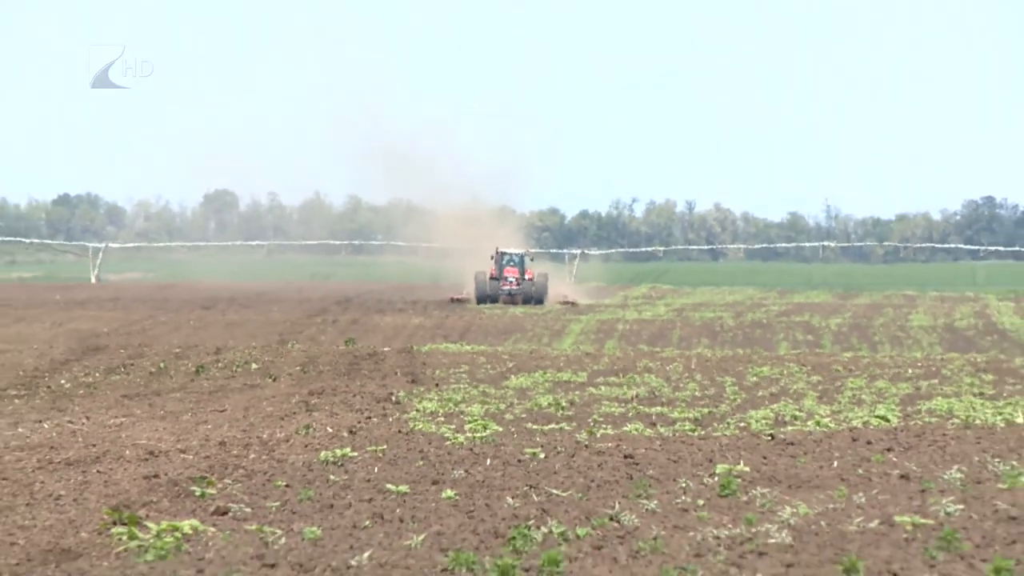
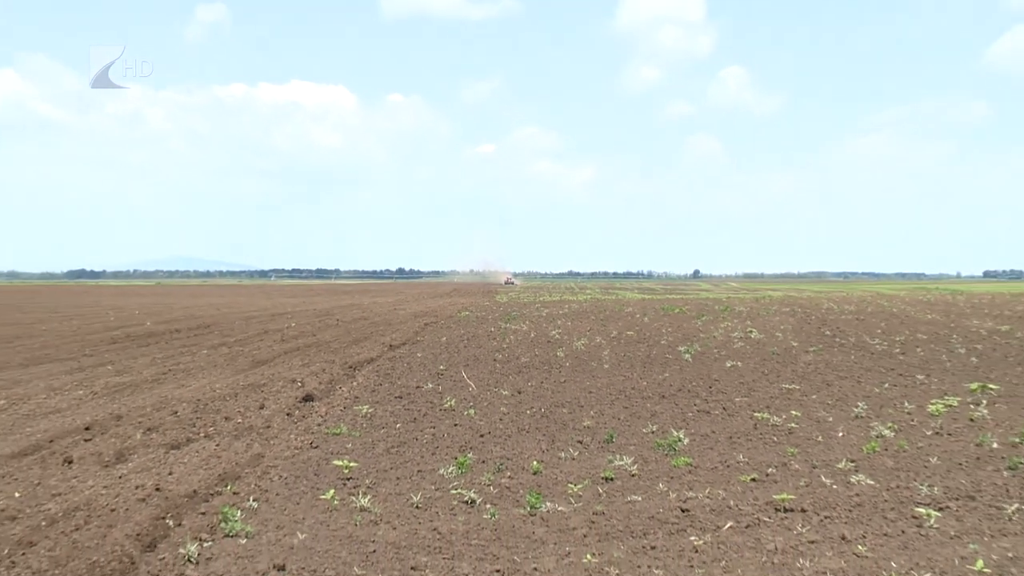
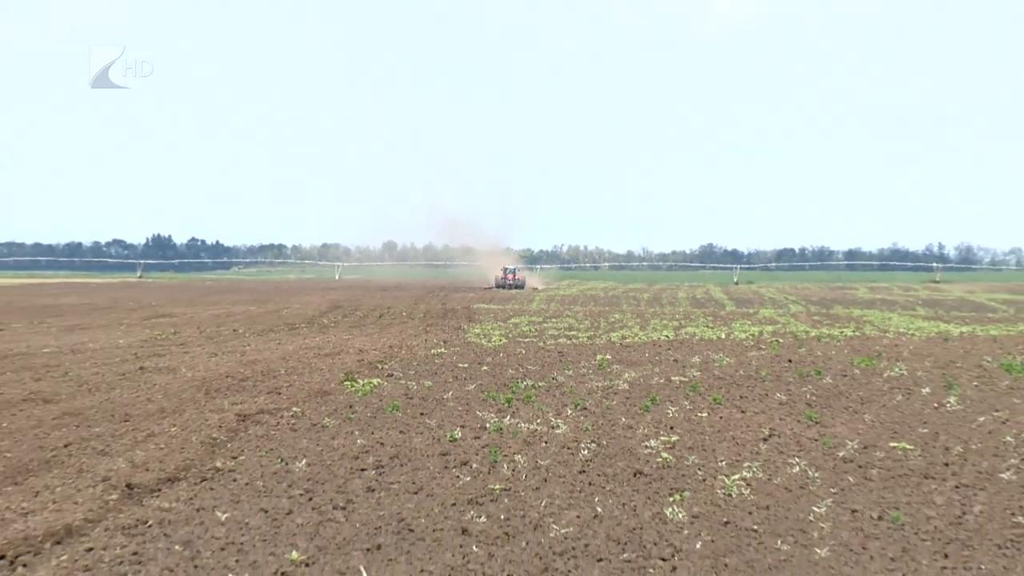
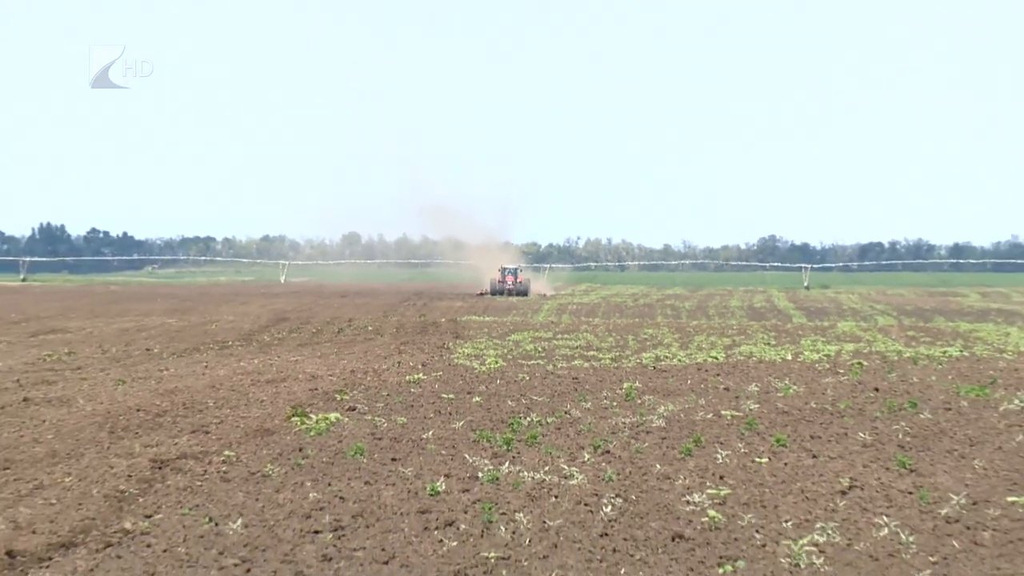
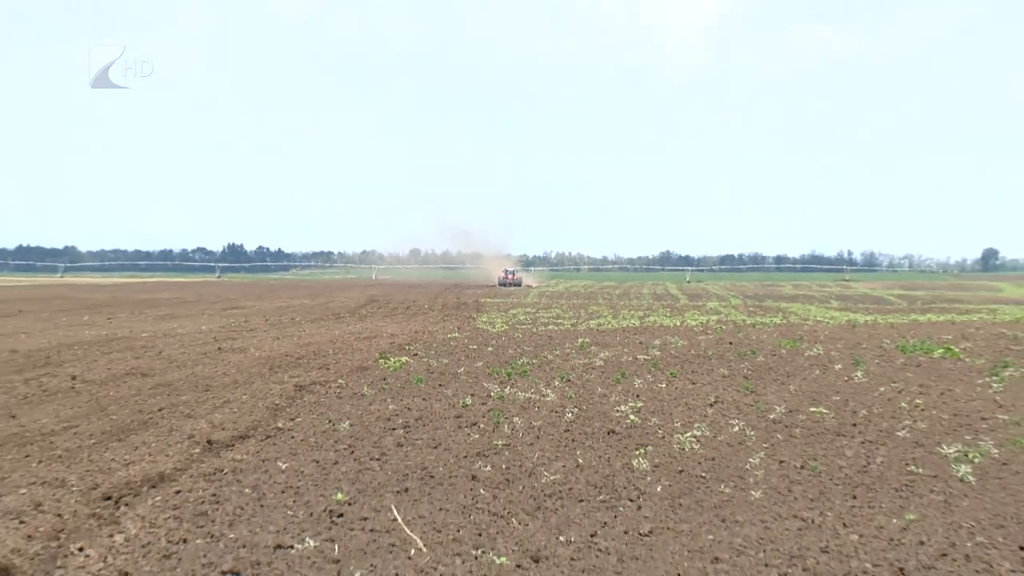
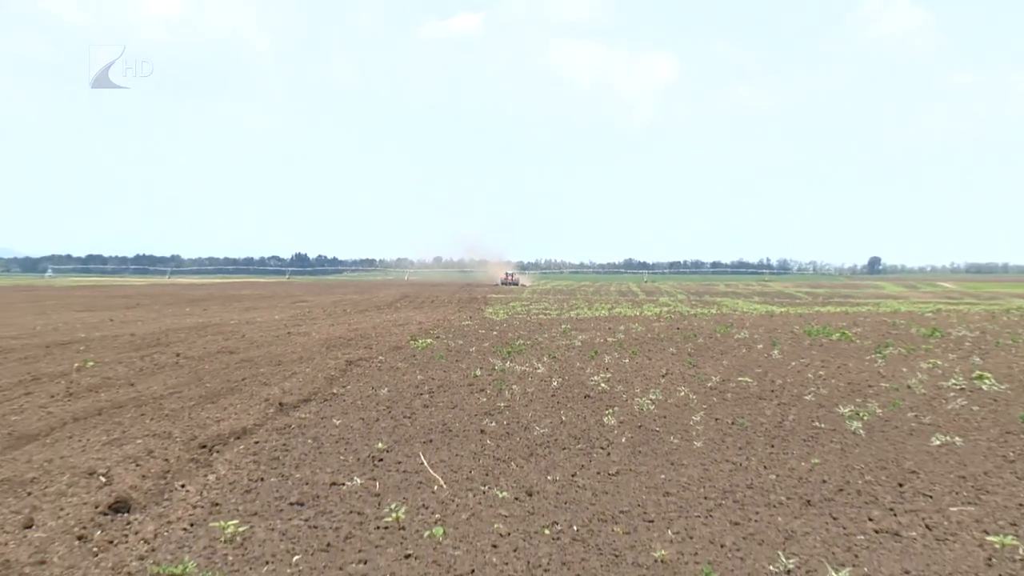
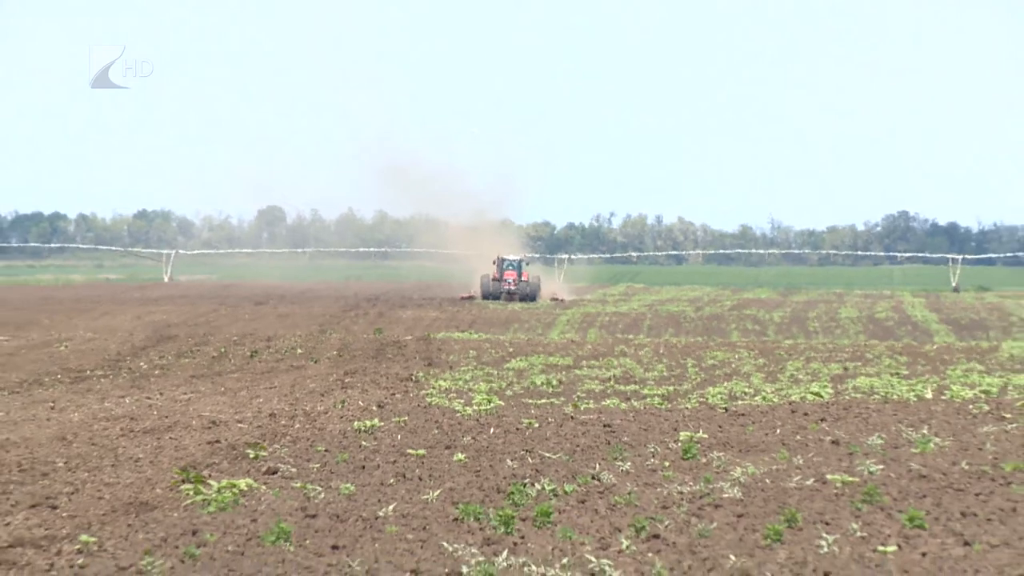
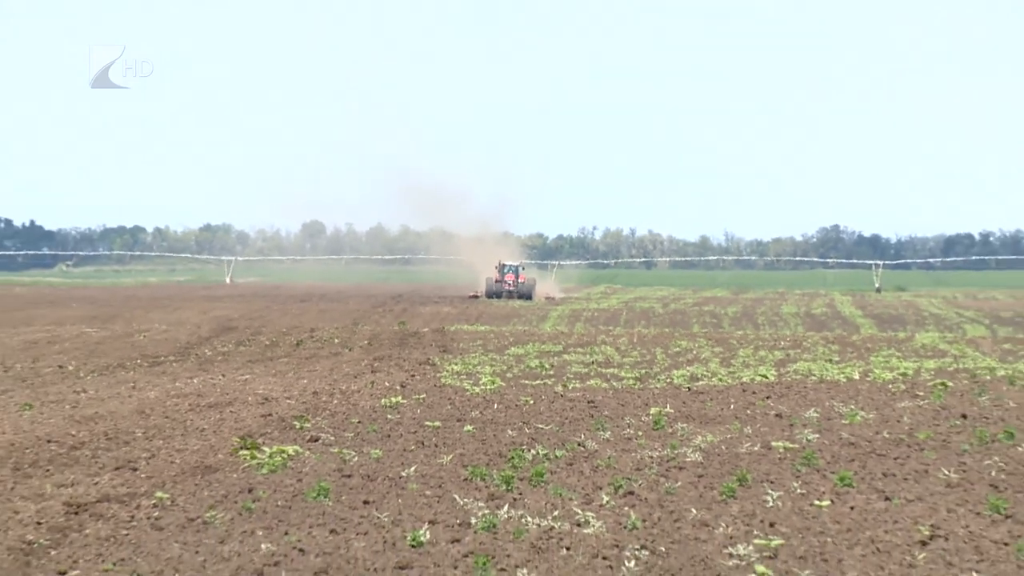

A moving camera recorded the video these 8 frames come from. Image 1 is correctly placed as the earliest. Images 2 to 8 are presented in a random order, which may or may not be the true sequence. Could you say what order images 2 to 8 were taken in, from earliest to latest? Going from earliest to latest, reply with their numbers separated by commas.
7, 8, 4, 3, 5, 6, 2
